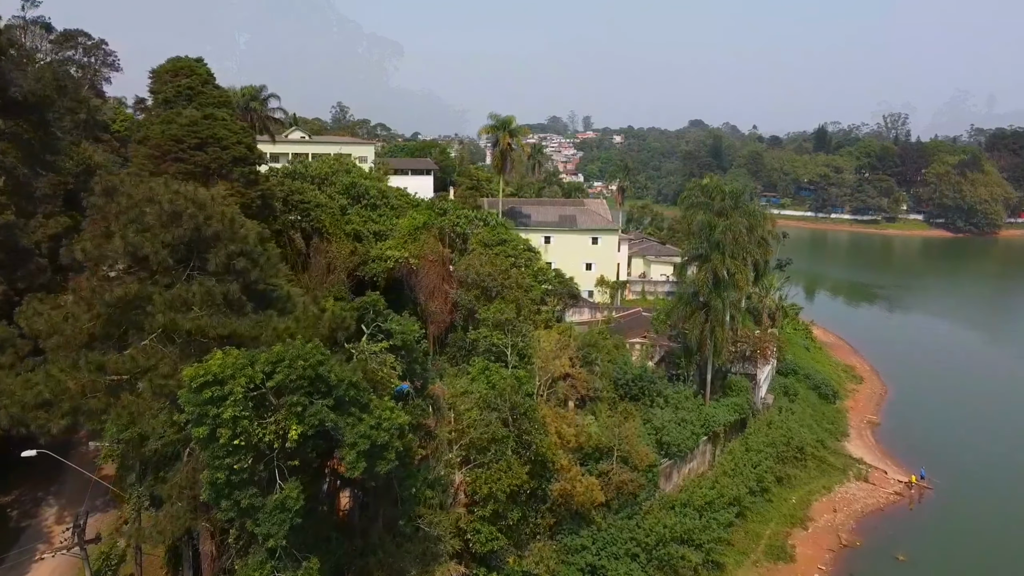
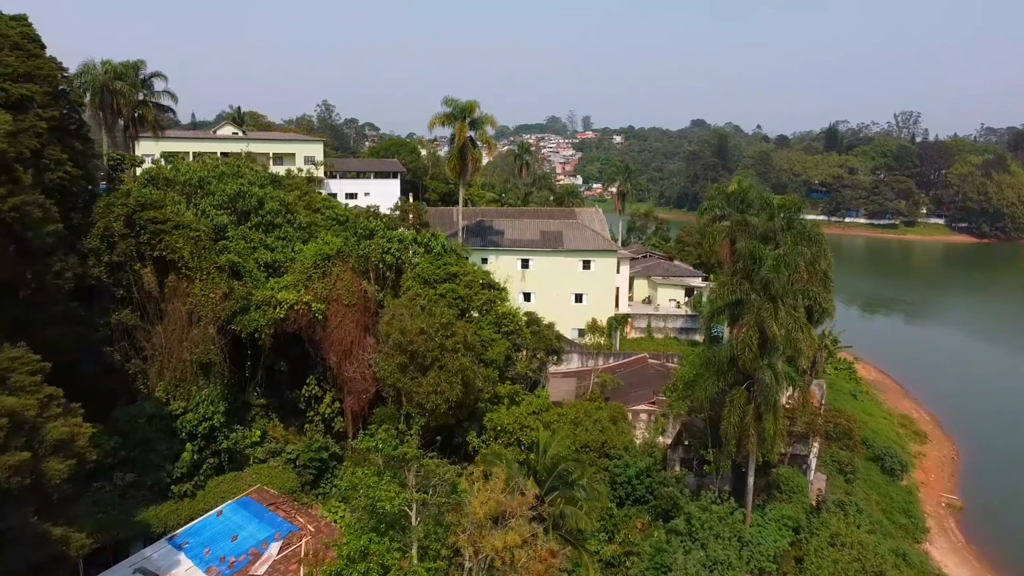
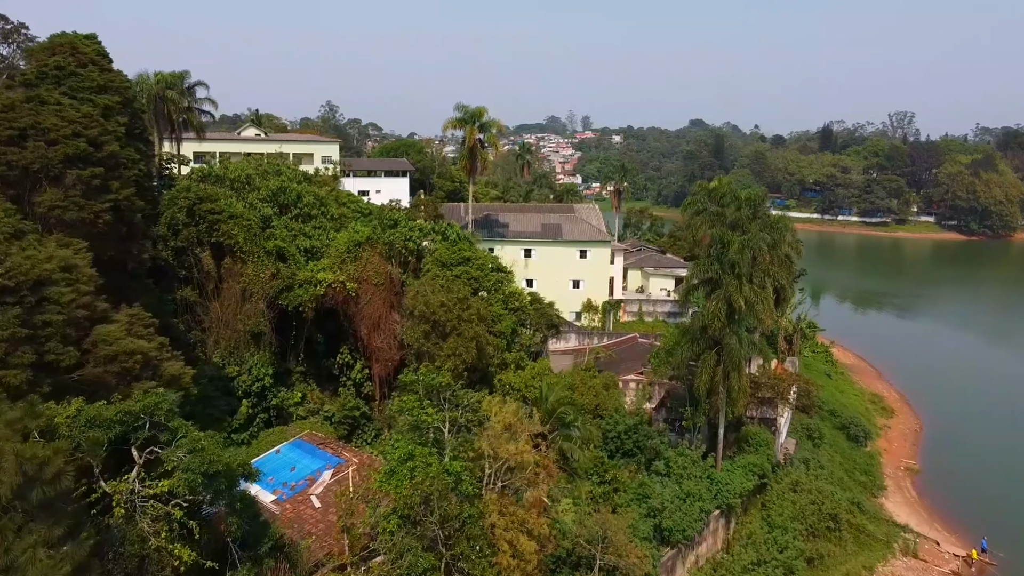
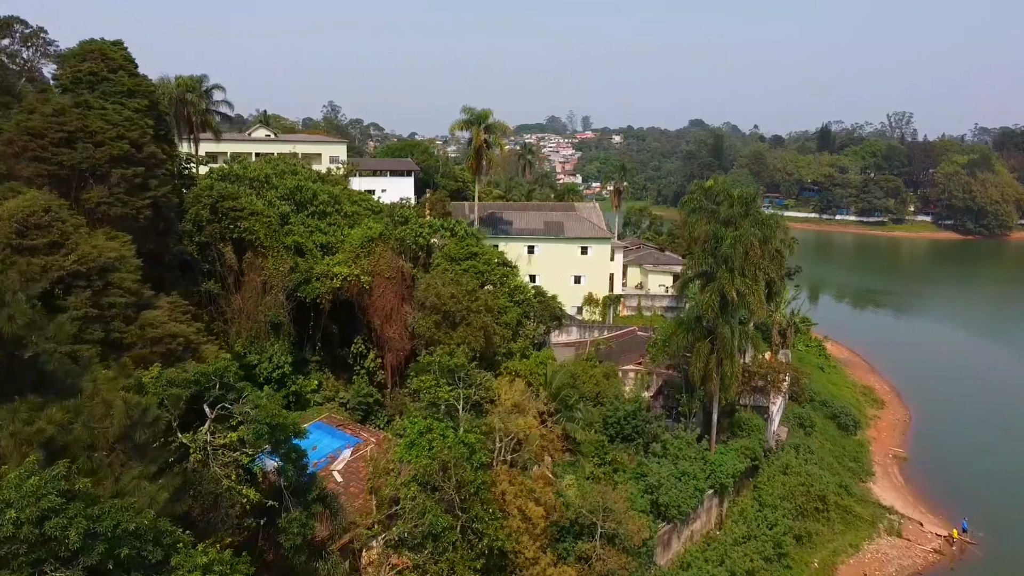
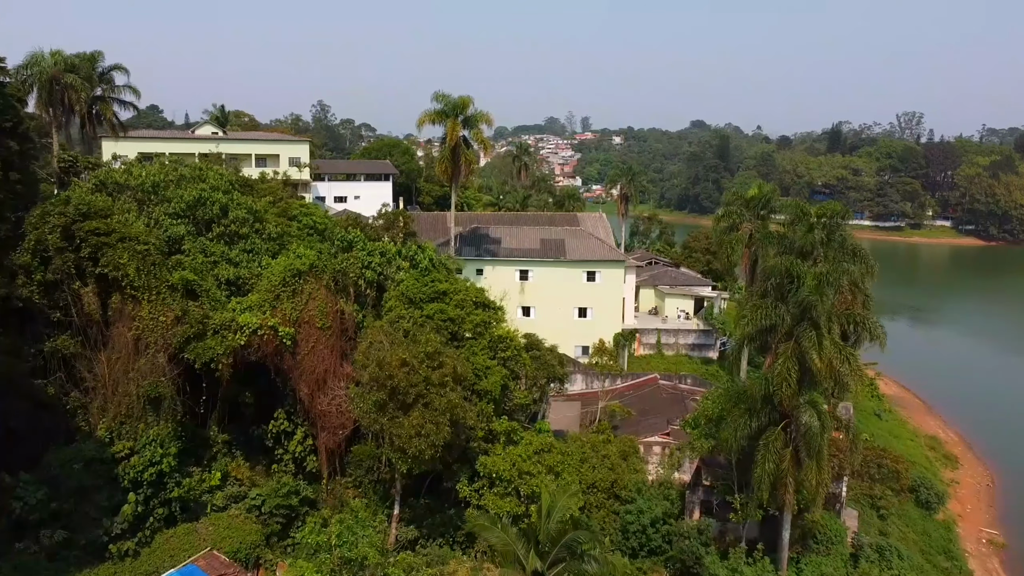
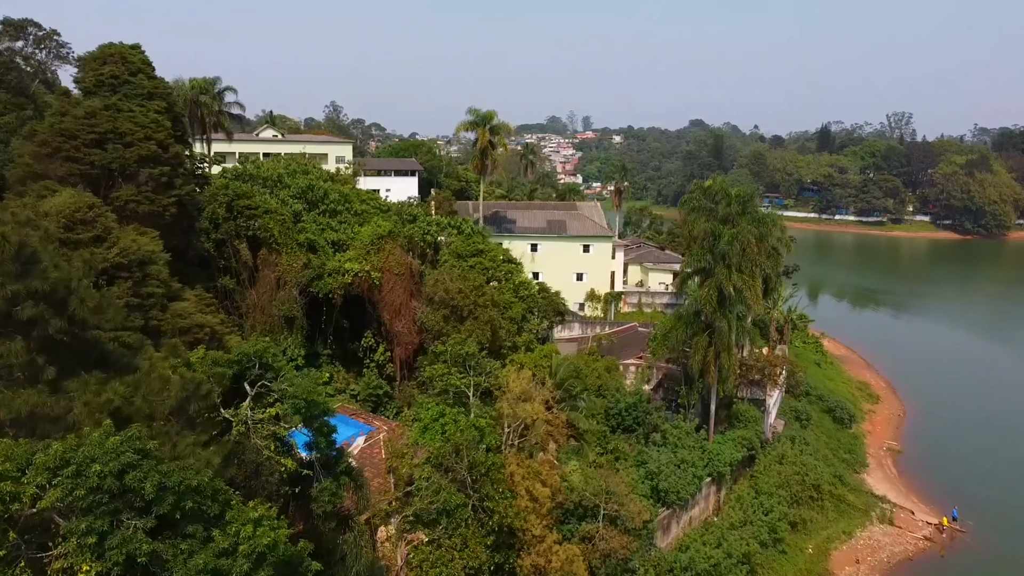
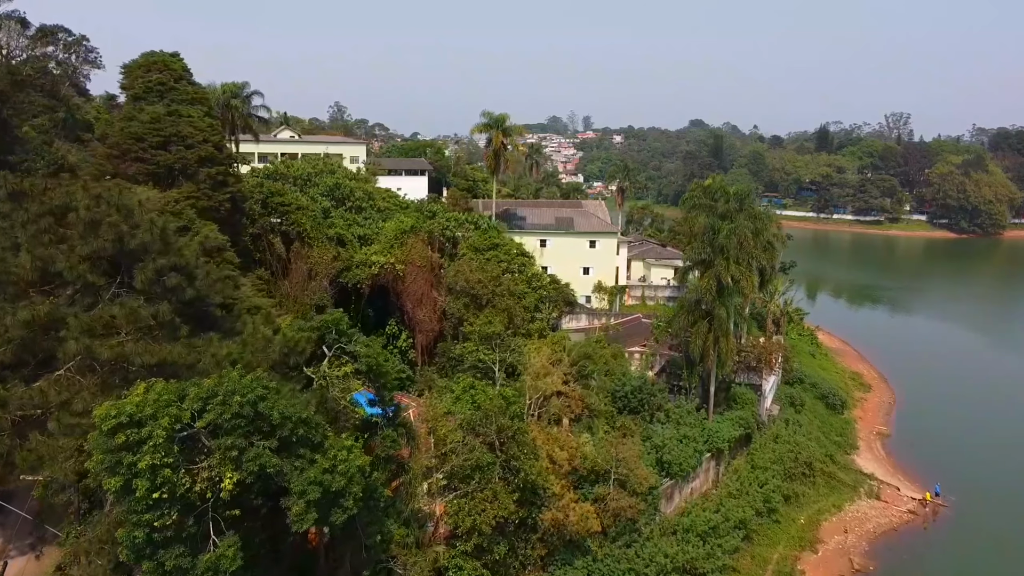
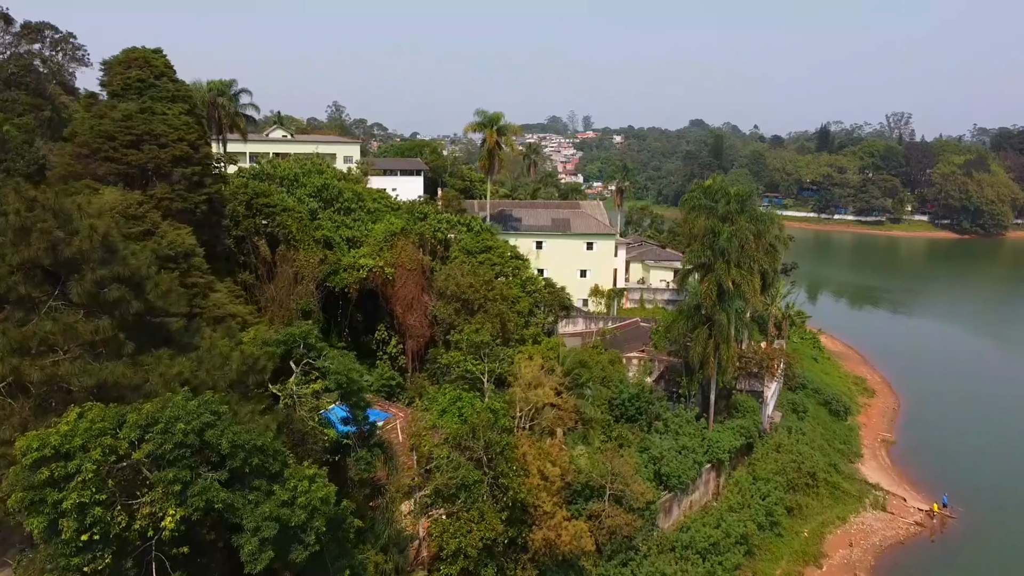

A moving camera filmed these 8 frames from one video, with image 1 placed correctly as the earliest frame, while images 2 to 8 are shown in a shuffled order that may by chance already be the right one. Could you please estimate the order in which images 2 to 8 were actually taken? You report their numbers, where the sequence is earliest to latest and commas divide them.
7, 8, 6, 4, 3, 2, 5
